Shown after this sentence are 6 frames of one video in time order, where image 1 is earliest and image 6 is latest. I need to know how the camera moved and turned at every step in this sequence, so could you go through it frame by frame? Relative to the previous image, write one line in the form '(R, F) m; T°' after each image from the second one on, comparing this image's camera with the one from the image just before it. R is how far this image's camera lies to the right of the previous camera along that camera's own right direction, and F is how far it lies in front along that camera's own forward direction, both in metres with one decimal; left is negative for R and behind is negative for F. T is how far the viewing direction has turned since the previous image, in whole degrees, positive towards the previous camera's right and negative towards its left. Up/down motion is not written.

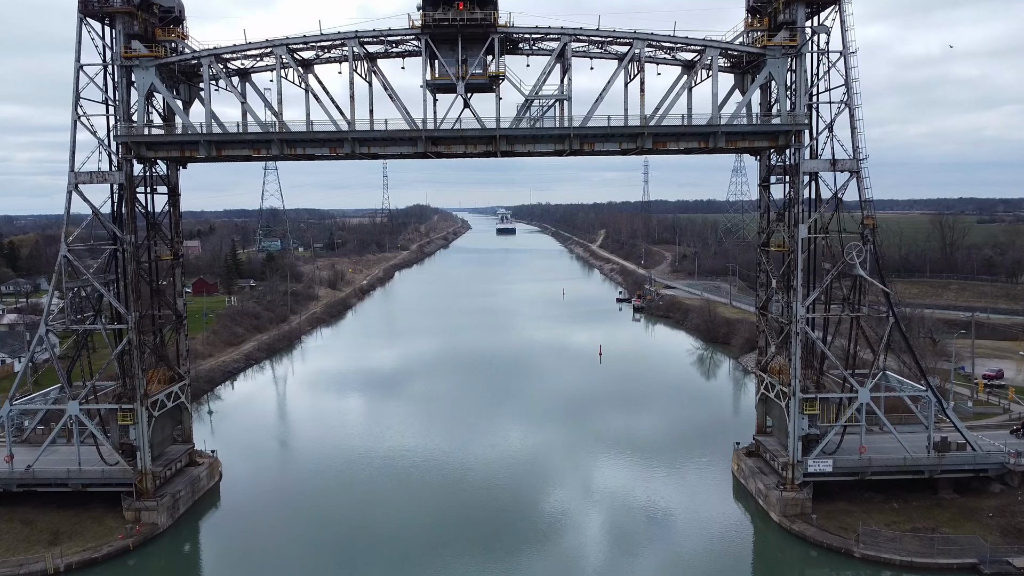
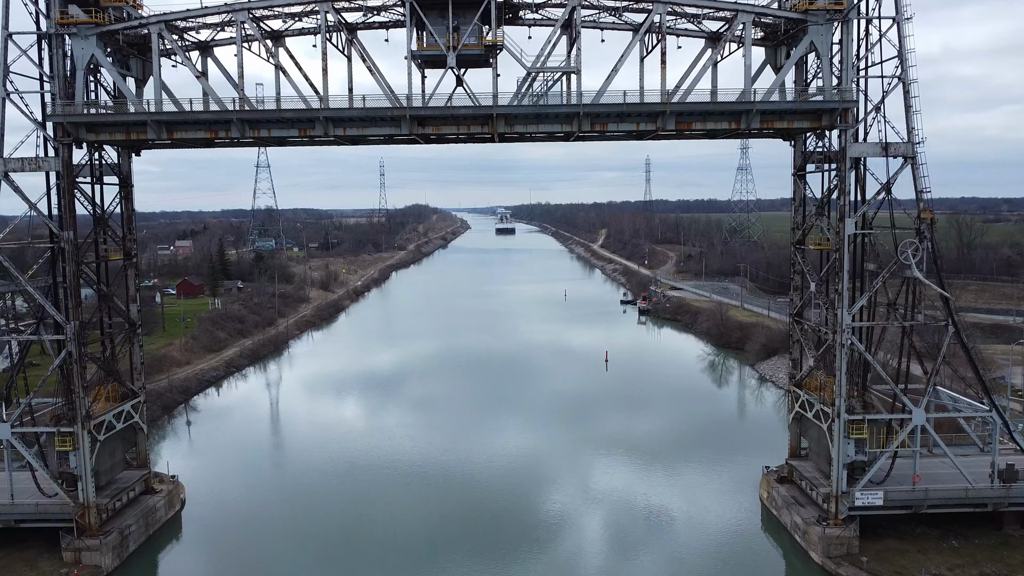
(0.0, +1.2) m; 0°
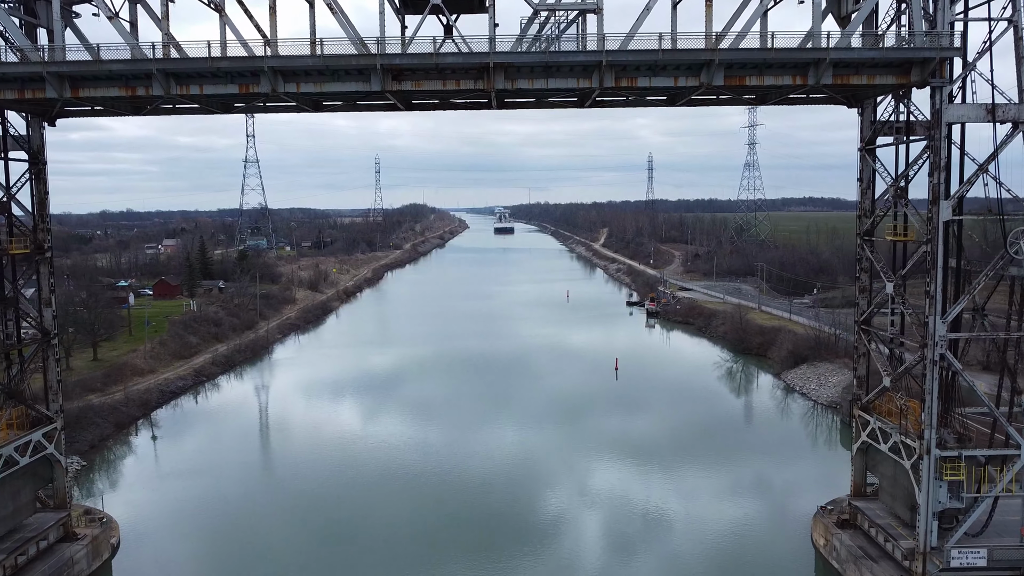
(0.0, +1.7) m; 0°
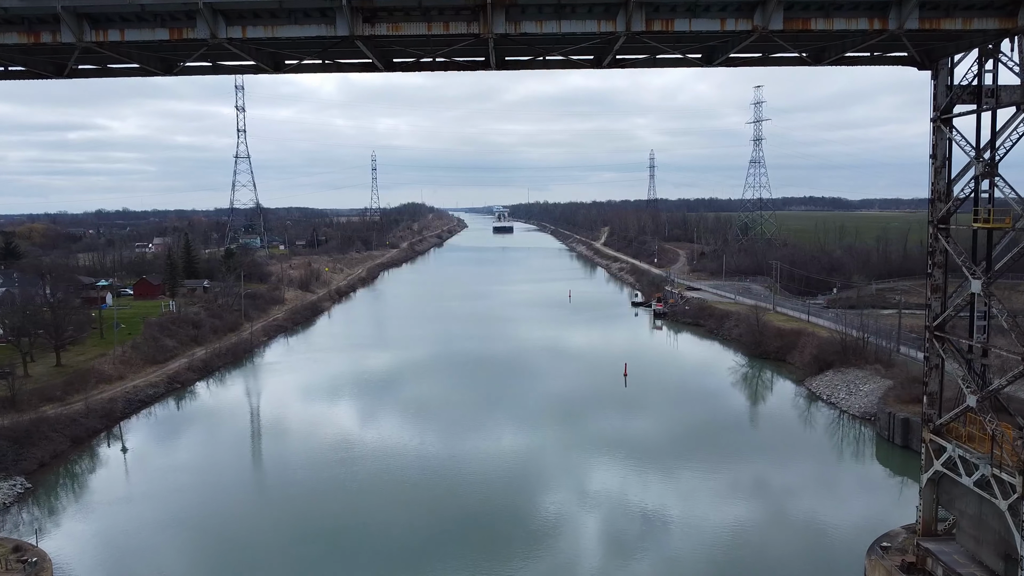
(0.0, +1.2) m; 0°
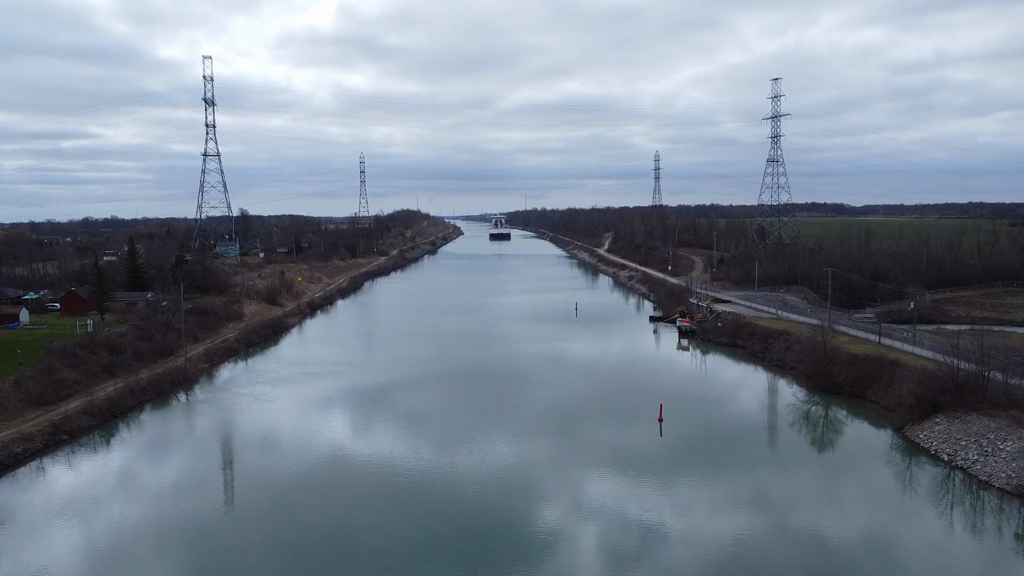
(0.0, +3.7) m; 0°
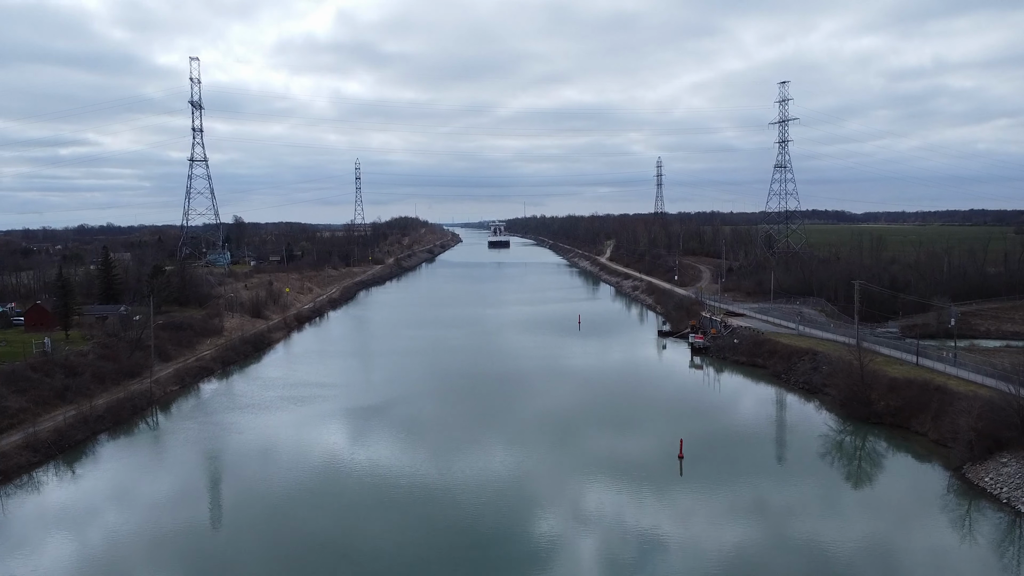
(0.0, +1.4) m; 0°
